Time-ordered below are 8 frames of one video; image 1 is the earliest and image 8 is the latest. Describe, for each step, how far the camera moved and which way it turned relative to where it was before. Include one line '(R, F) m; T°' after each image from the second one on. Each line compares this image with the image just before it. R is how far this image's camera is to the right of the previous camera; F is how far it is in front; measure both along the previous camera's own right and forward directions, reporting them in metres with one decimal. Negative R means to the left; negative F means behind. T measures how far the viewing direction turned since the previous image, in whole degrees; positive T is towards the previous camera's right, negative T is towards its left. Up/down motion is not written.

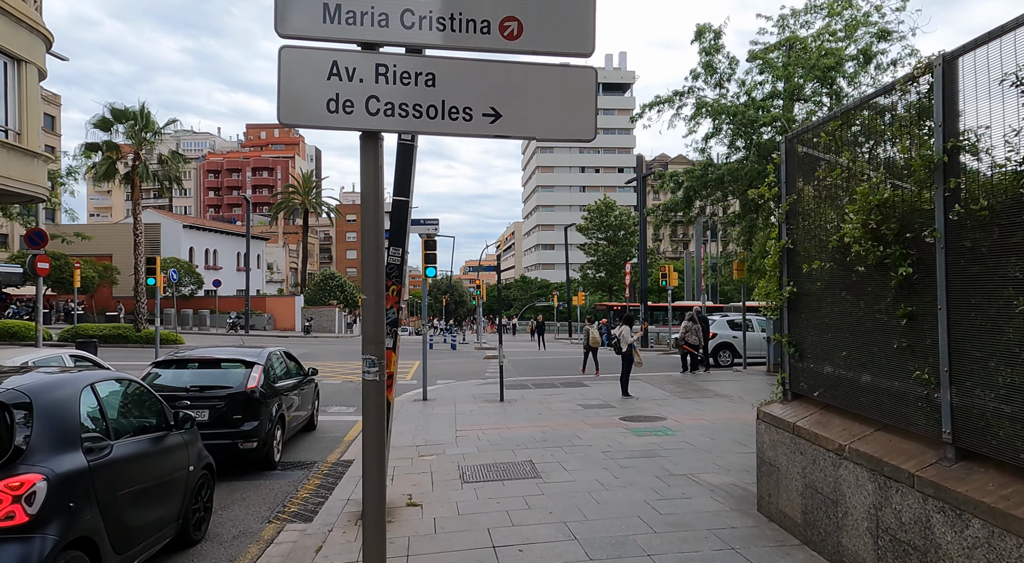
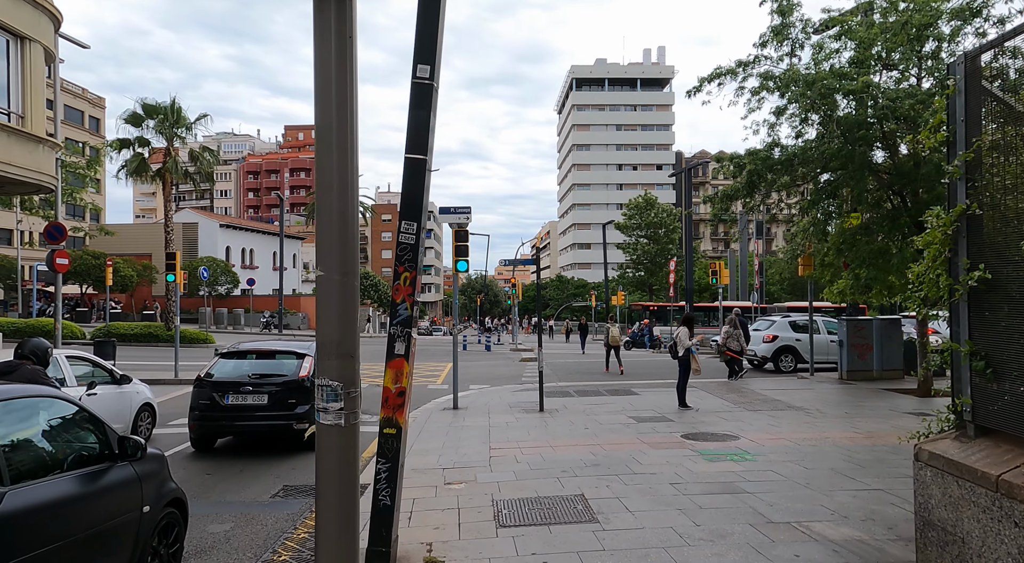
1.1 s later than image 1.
(-0.1, +1.5) m; -3°
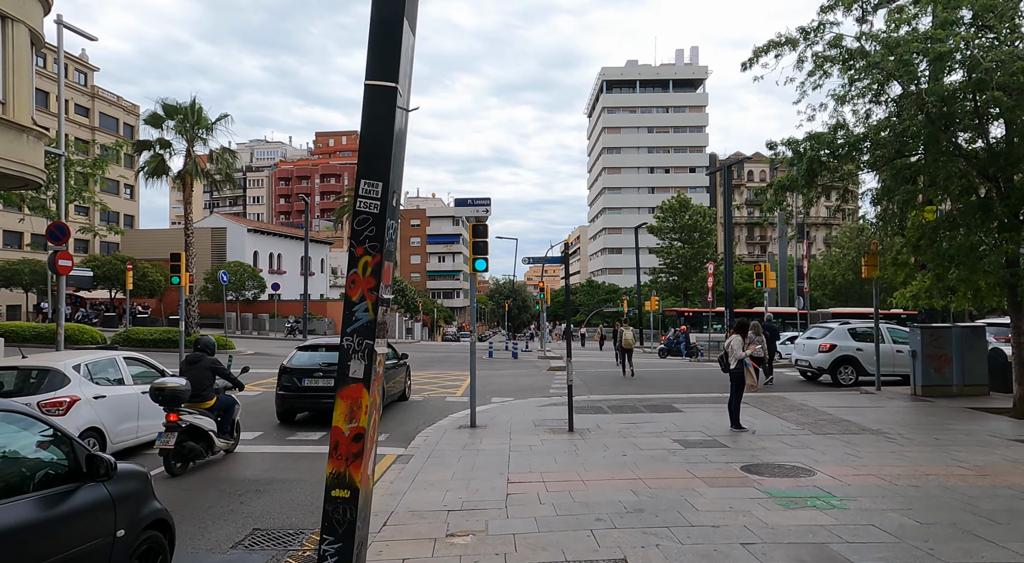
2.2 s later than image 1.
(+0.1, +1.5) m; -3°
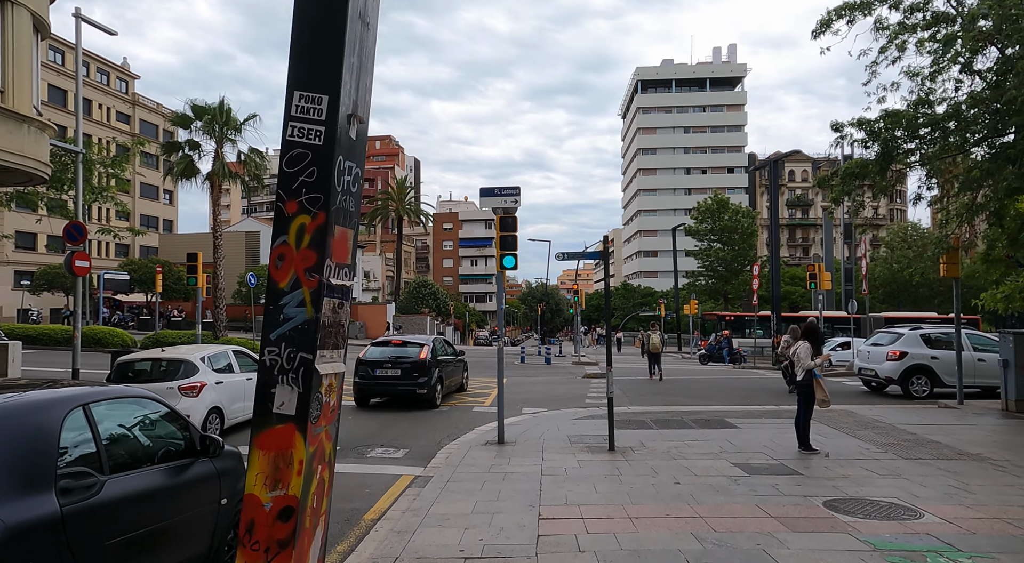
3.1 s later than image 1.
(0.0, +1.2) m; -3°
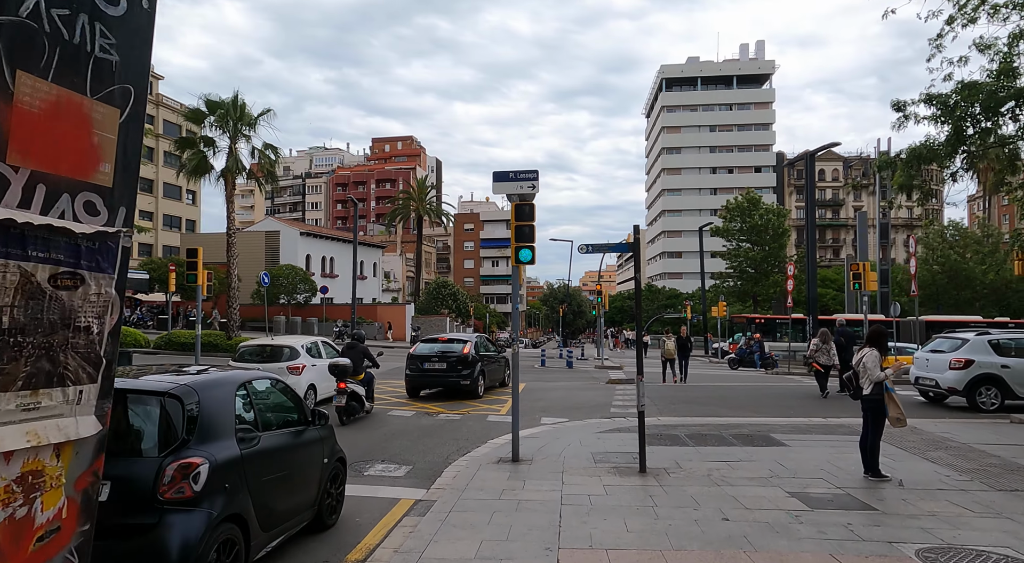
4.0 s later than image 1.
(+0.1, +1.2) m; -2°
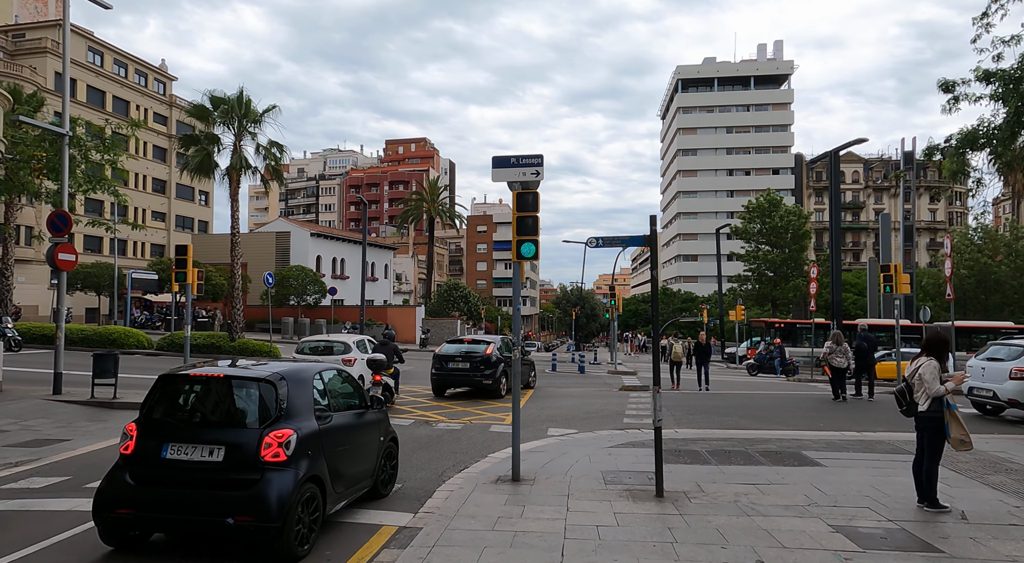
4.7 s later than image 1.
(+0.2, +0.9) m; -1°
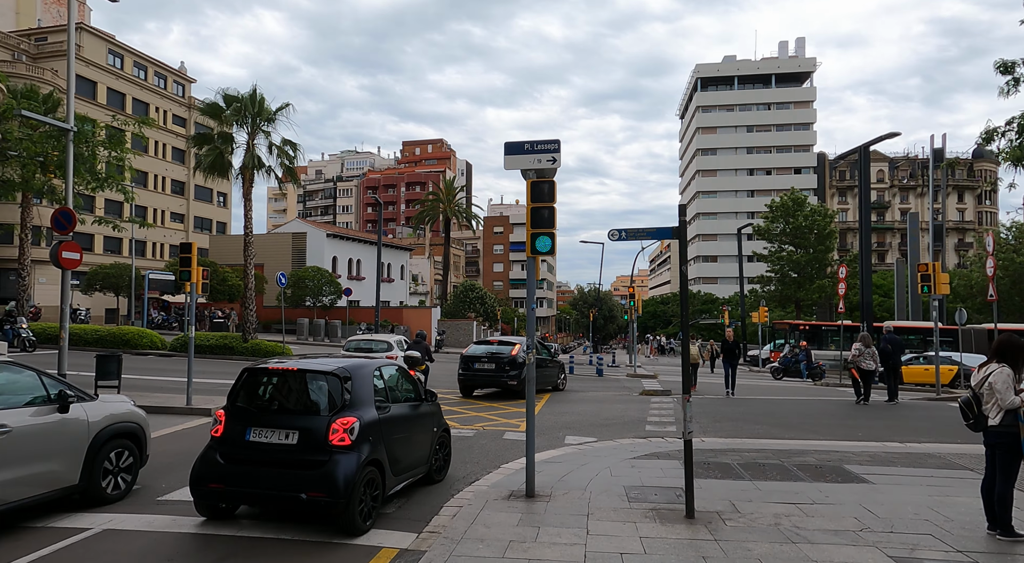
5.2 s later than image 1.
(0.0, +0.7) m; -2°
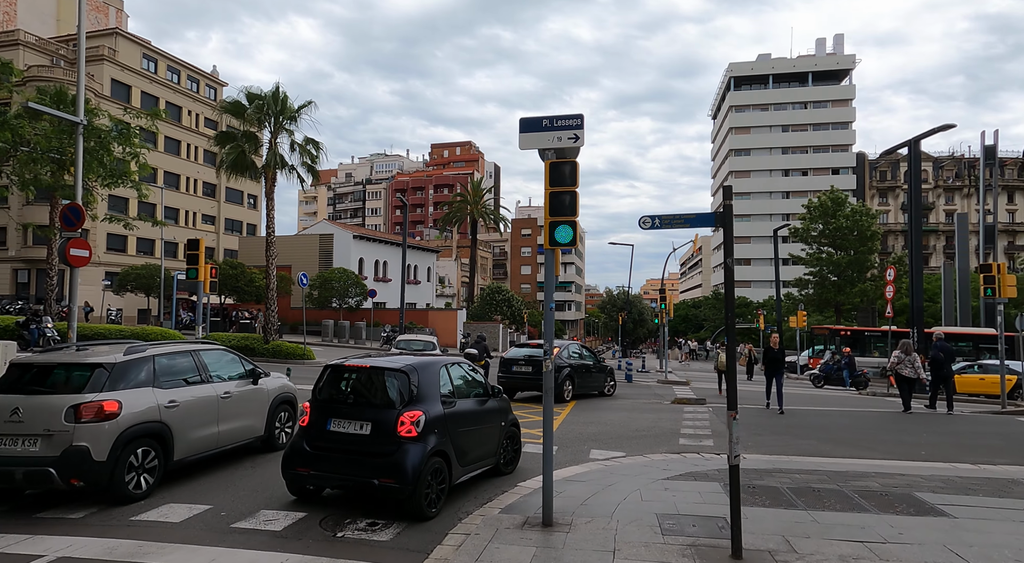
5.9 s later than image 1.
(+0.1, +0.9) m; -3°
